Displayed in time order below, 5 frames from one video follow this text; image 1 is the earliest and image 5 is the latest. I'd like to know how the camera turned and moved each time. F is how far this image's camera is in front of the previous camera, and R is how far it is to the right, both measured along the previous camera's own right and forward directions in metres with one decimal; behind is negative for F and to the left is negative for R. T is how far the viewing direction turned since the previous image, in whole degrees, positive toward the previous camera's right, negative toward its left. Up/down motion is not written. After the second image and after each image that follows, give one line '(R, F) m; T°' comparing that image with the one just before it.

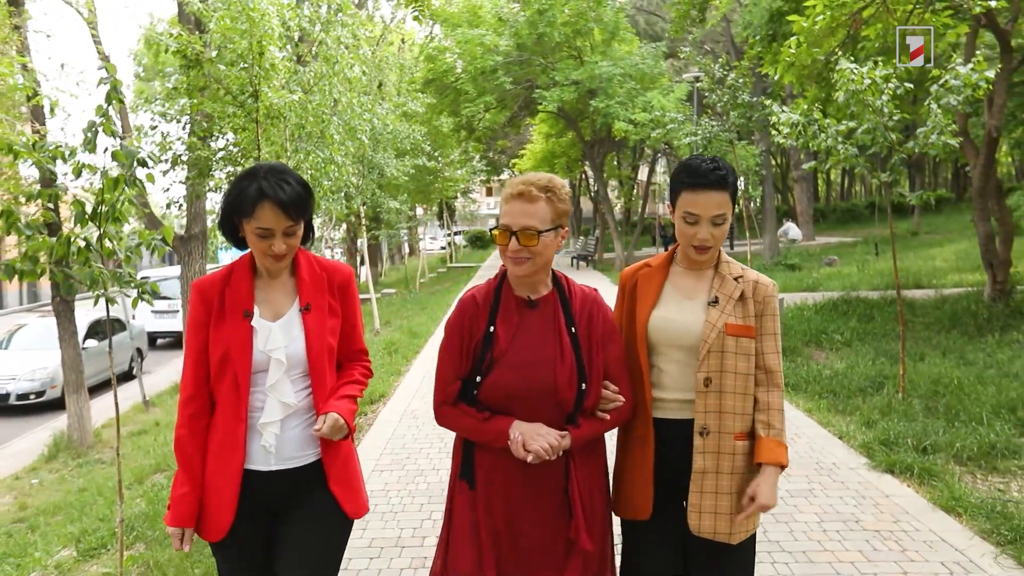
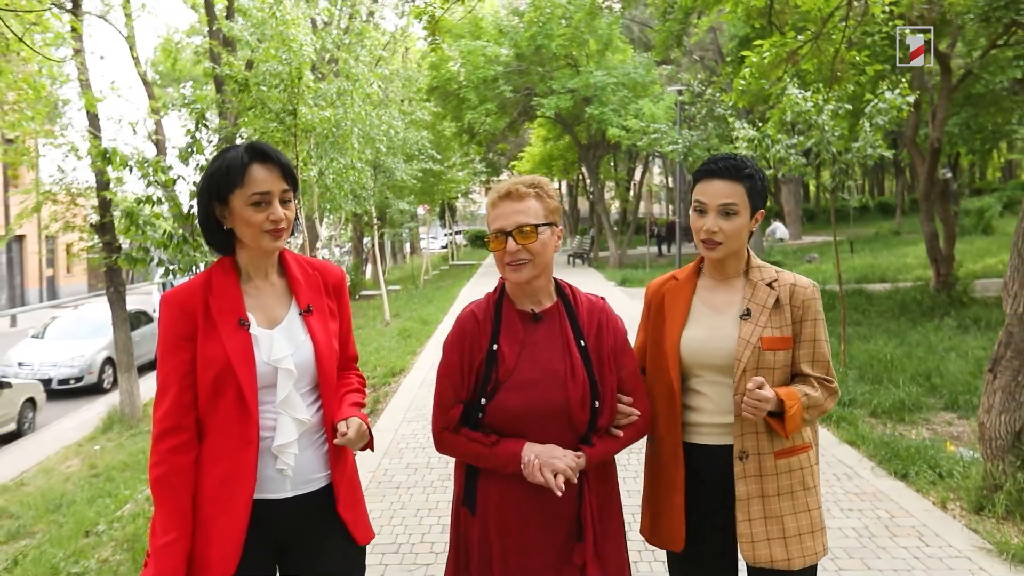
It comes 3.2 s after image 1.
(0.0, -1.2) m; 0°
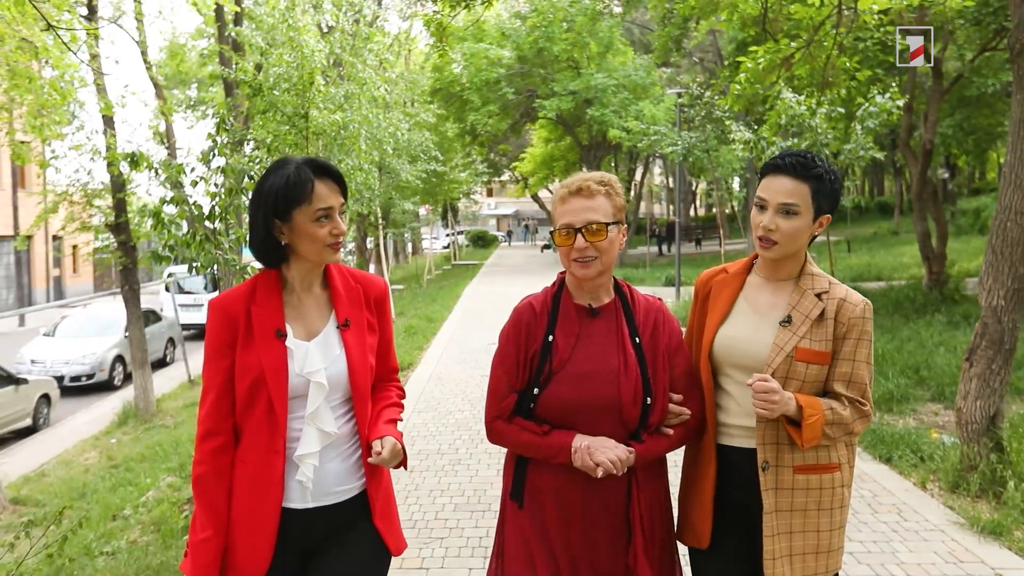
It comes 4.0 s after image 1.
(0.0, -0.3) m; 0°
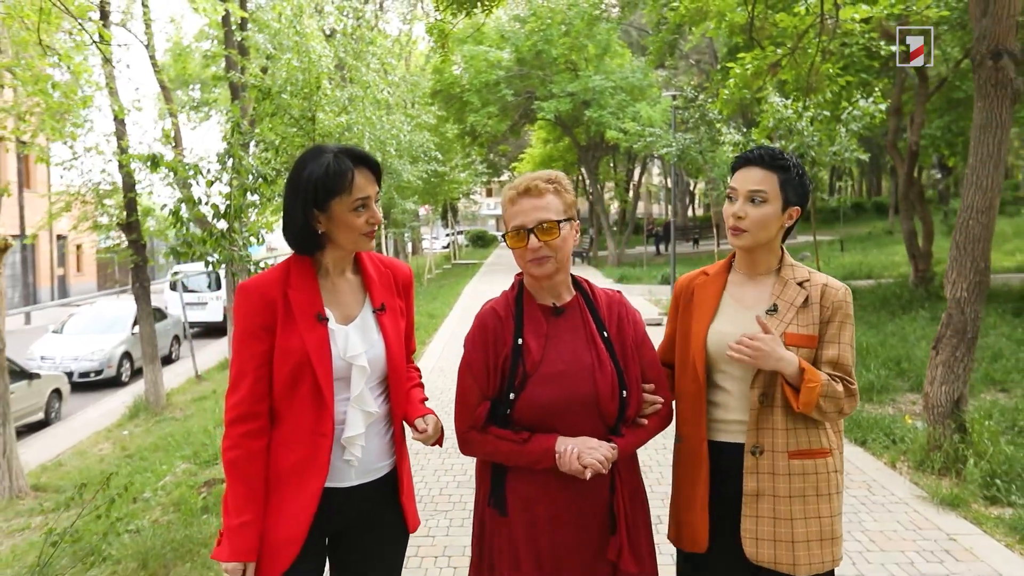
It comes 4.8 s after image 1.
(0.0, -0.3) m; 0°
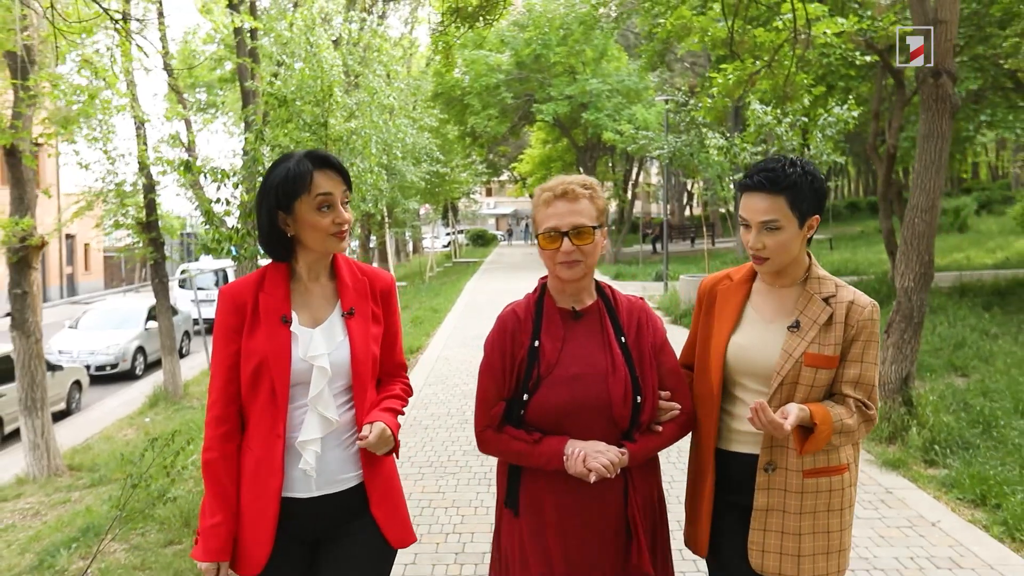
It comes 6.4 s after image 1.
(0.0, -0.6) m; 0°
